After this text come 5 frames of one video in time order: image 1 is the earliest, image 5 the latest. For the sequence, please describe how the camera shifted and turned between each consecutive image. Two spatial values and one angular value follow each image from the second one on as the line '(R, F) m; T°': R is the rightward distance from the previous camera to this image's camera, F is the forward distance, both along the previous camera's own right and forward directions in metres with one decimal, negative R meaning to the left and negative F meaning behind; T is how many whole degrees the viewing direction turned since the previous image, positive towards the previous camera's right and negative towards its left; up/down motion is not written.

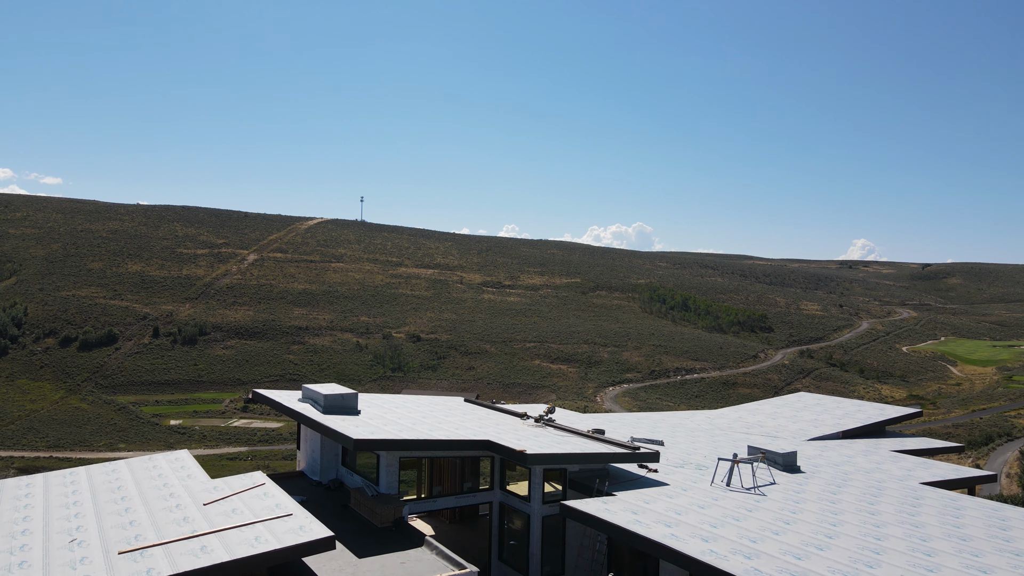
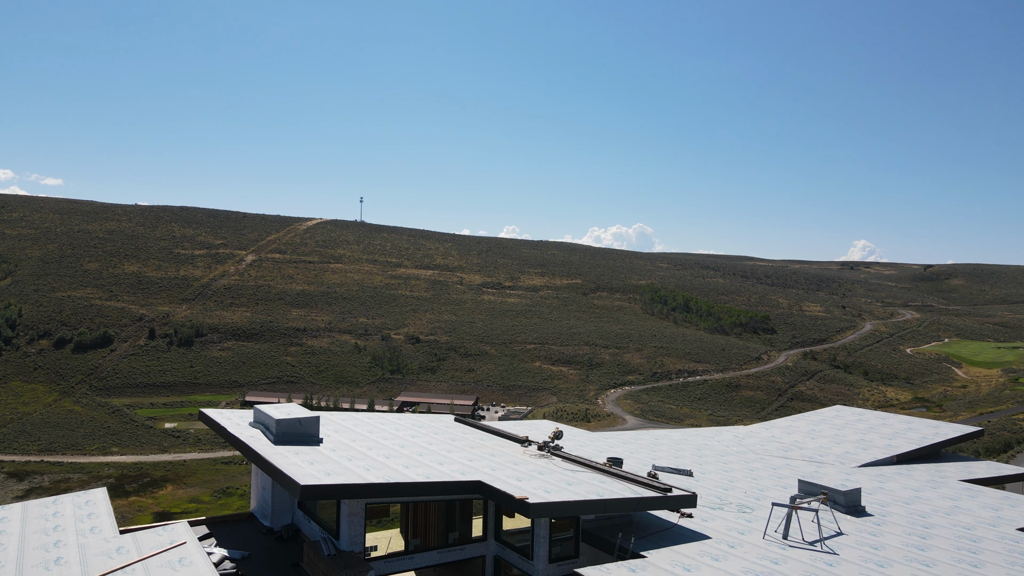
(0.0, +1.1) m; 0°
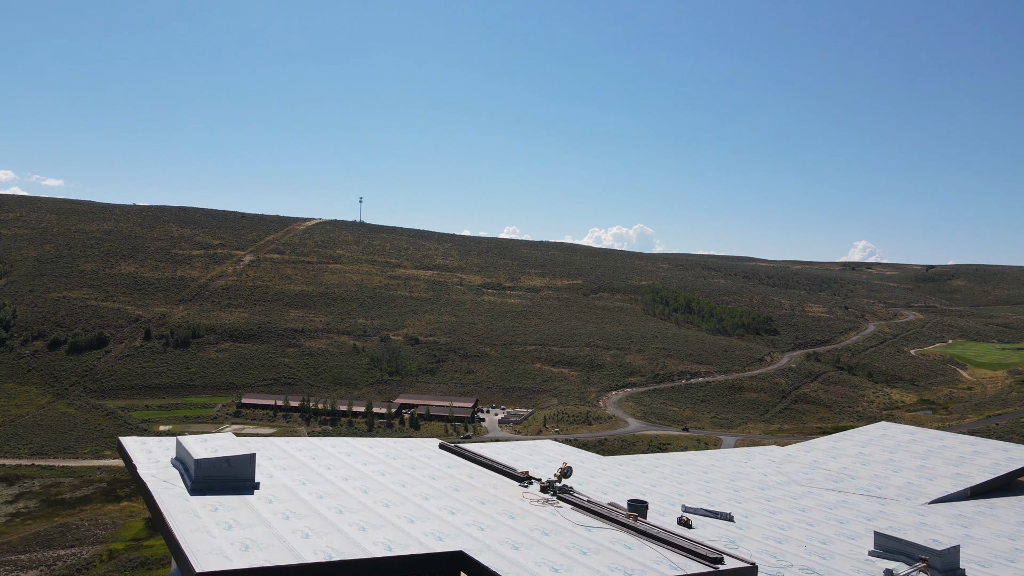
(0.0, +1.1) m; 0°
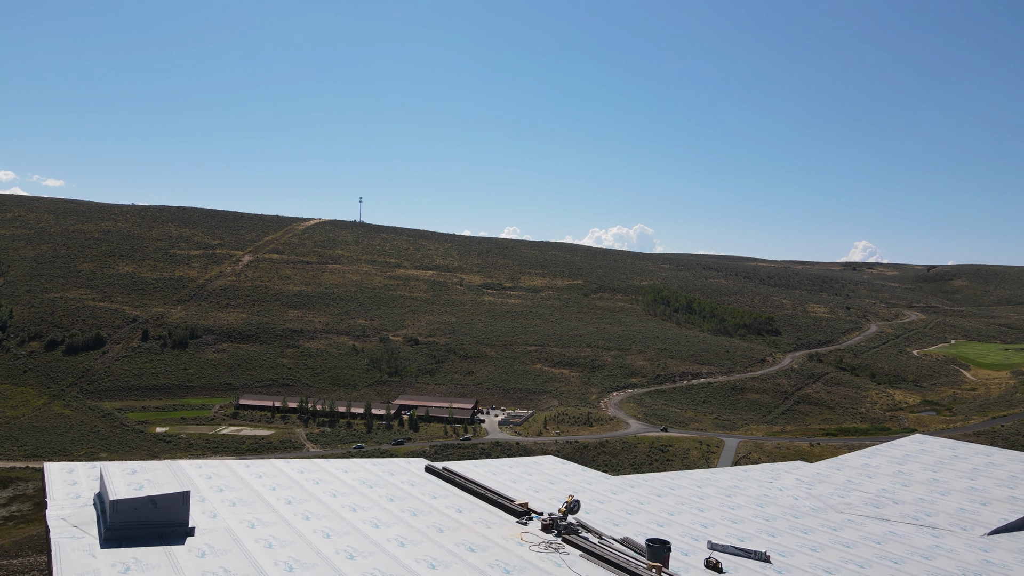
(0.0, +0.7) m; 0°
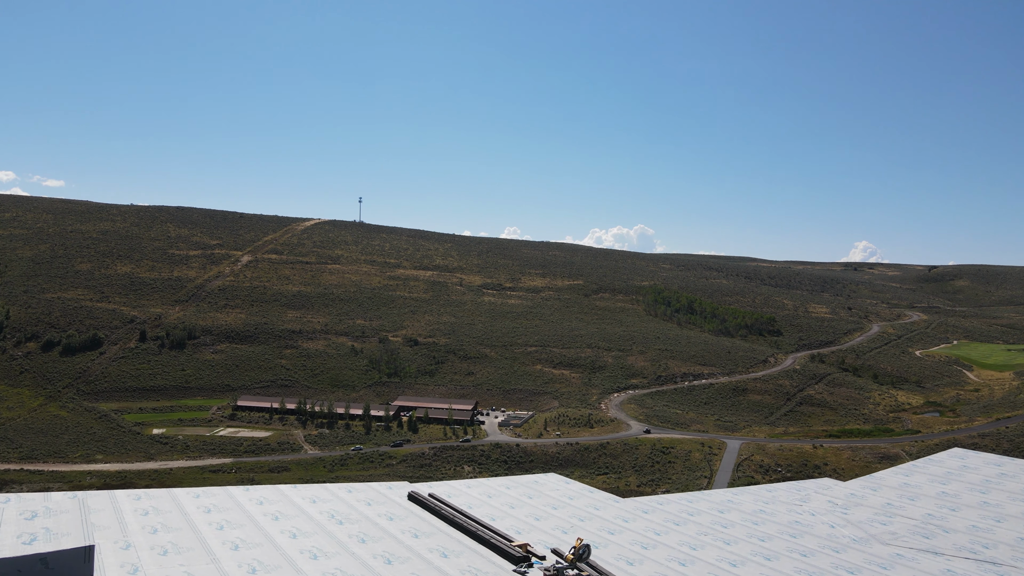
(0.0, +0.6) m; 0°
